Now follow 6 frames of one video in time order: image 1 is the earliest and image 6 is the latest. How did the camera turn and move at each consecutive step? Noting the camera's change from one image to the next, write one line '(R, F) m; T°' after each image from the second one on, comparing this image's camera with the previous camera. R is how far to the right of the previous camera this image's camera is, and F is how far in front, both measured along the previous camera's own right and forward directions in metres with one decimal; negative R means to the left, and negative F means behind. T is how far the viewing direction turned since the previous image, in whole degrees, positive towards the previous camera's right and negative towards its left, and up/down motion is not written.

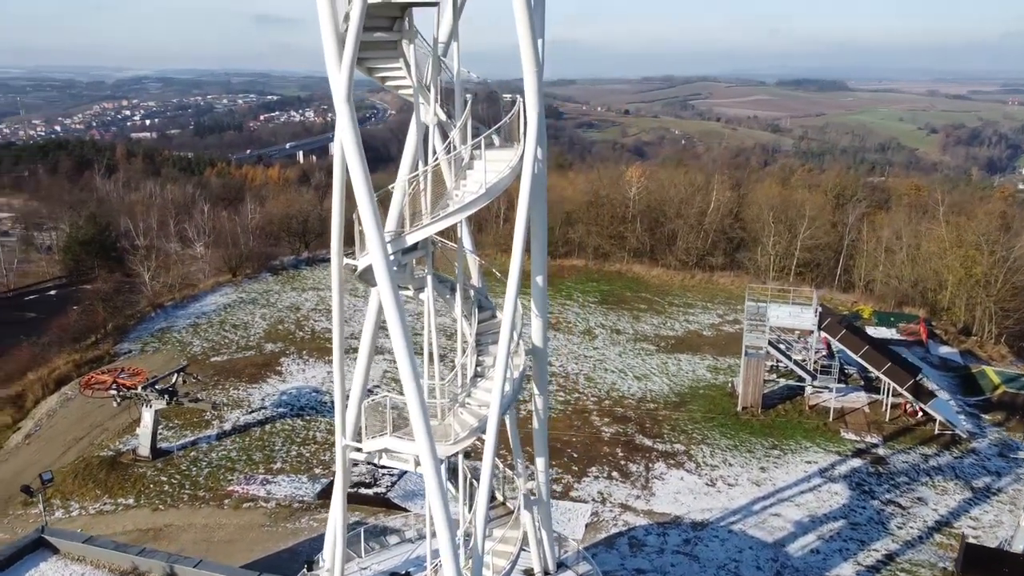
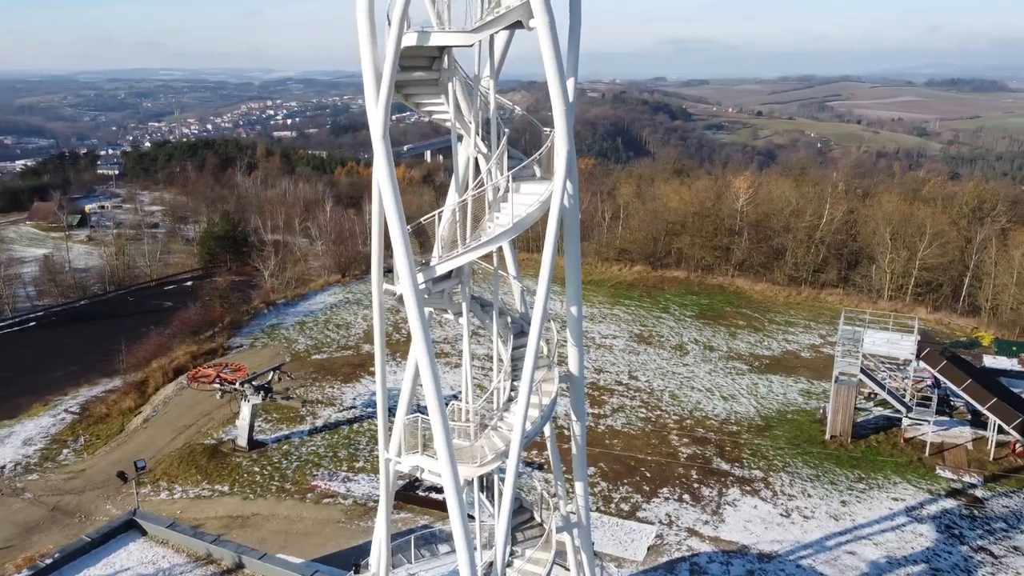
(+0.8, -0.1) m; -8°
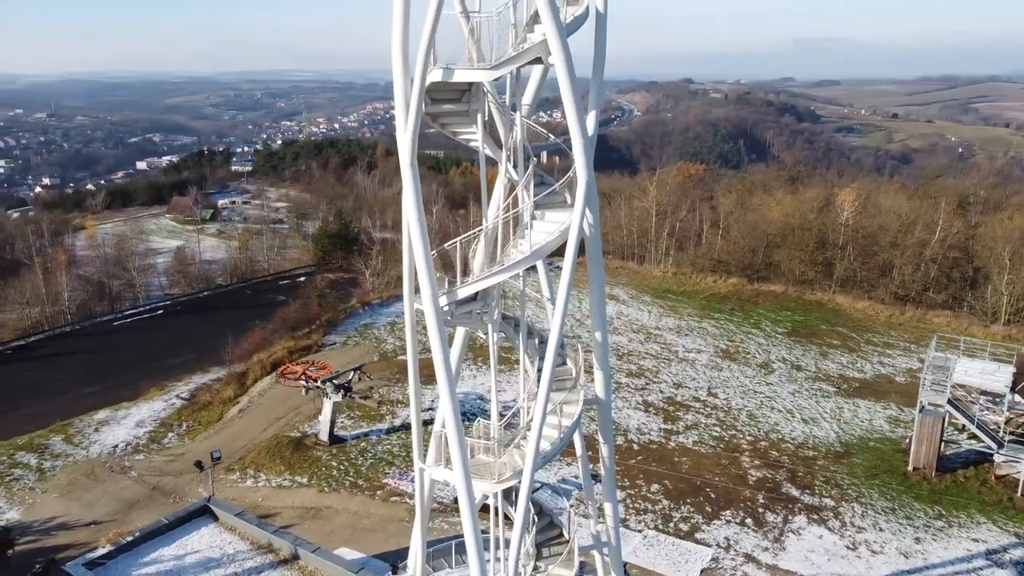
(+0.9, -0.2) m; -8°
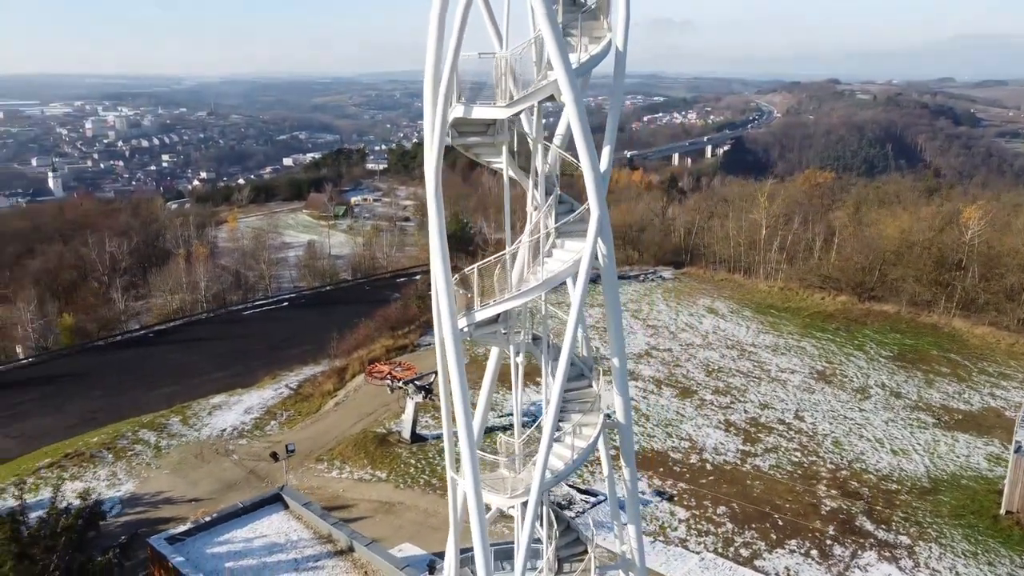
(+1.1, -0.3) m; -9°
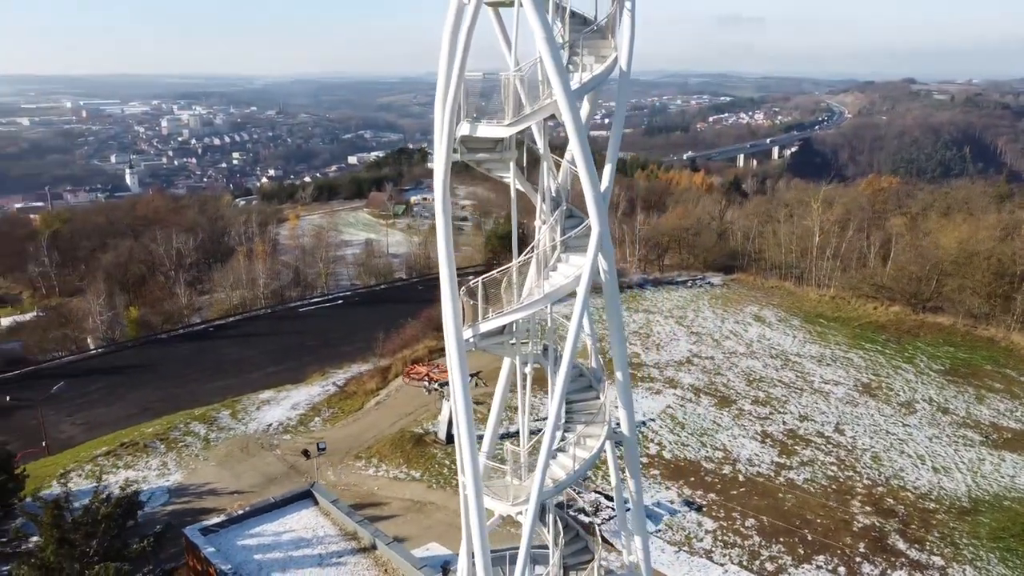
(+0.6, -0.2) m; -4°
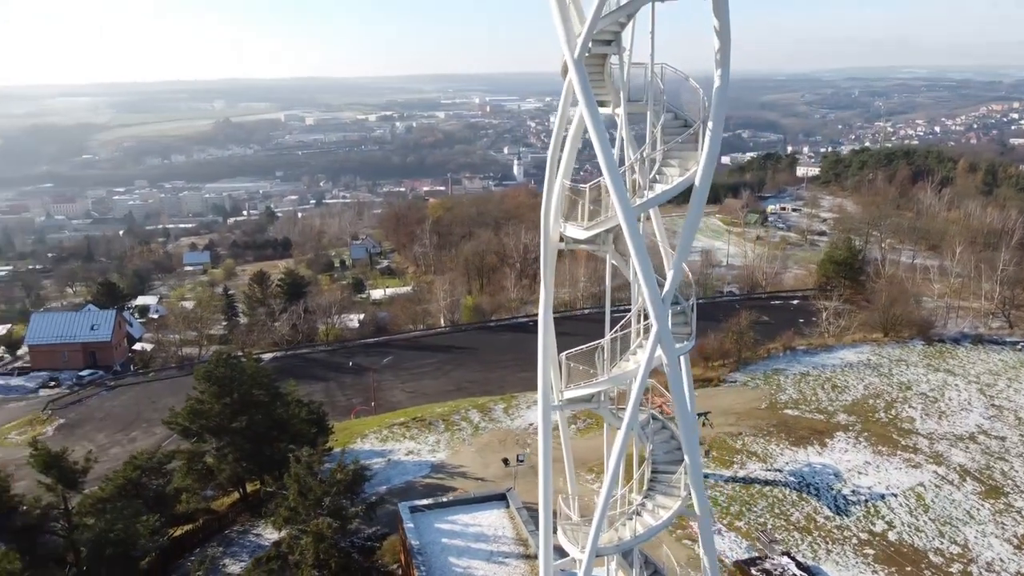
(+3.0, -0.7) m; -25°
